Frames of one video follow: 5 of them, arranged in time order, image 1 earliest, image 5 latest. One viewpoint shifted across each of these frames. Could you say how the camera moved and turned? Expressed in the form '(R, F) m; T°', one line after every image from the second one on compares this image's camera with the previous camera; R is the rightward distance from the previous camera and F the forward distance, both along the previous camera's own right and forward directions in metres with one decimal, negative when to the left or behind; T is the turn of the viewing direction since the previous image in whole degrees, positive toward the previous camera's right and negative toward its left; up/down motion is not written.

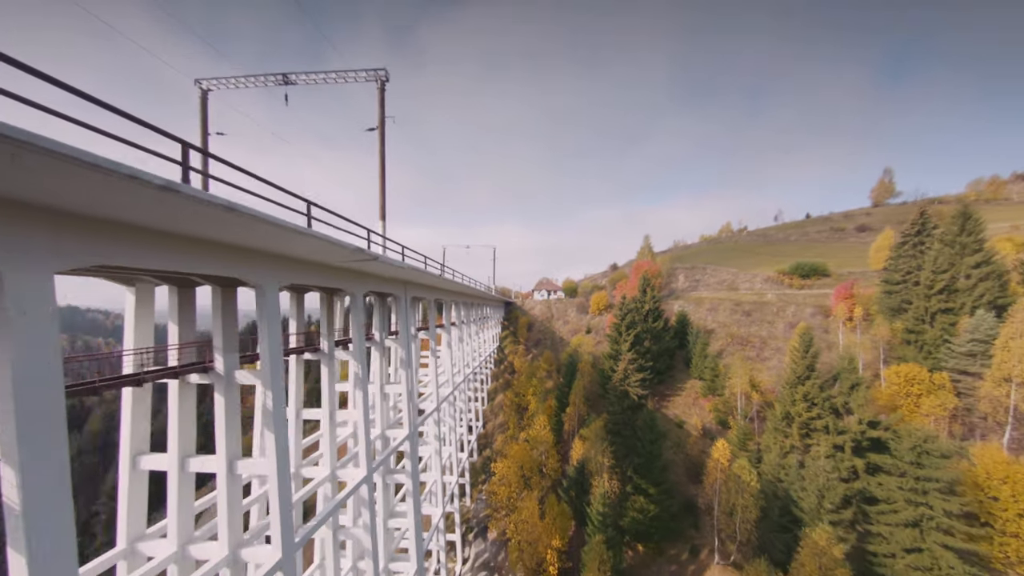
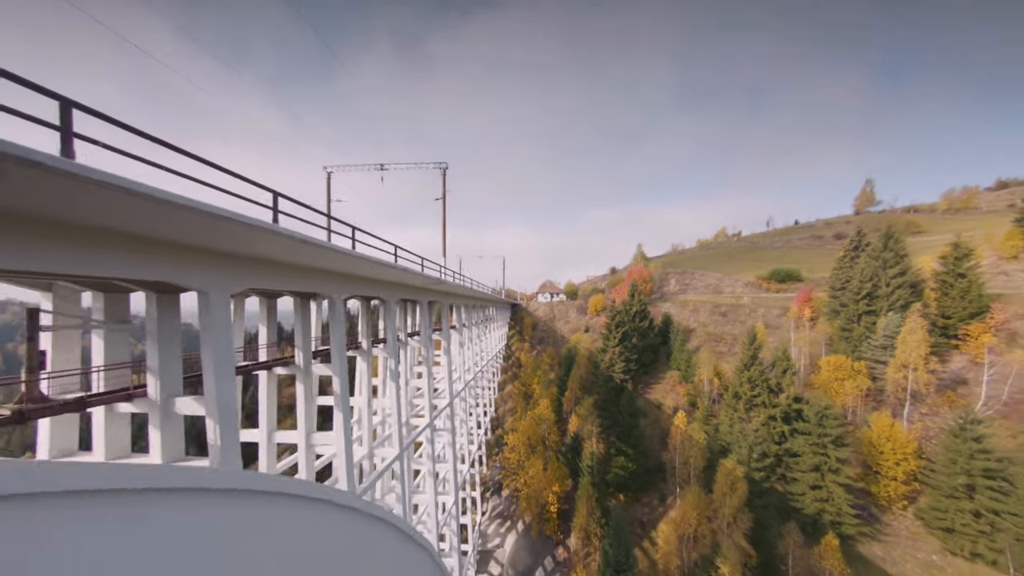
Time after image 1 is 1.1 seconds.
(-0.4, -5.3) m; -1°
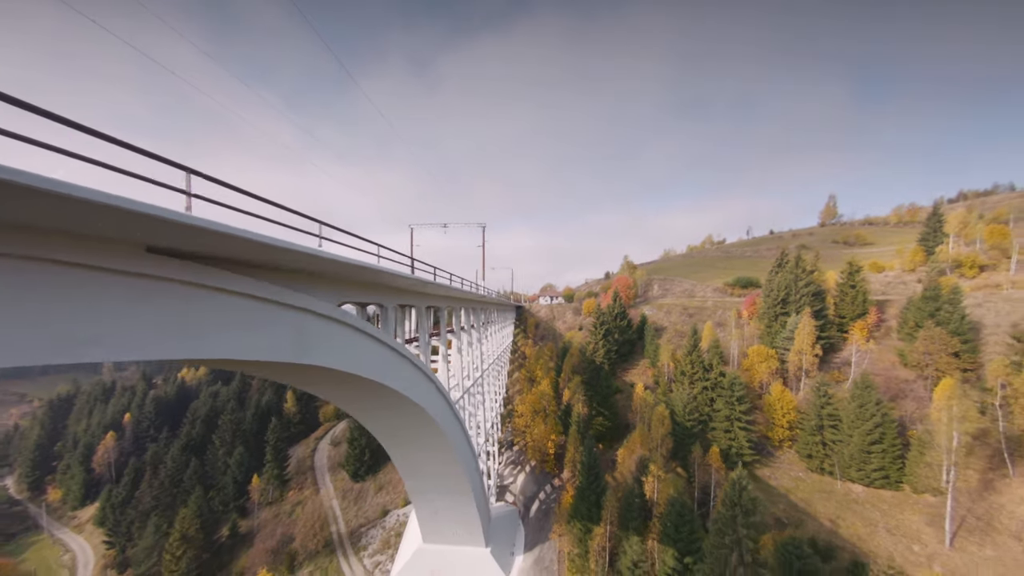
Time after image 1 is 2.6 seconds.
(-0.8, -9.3) m; 0°
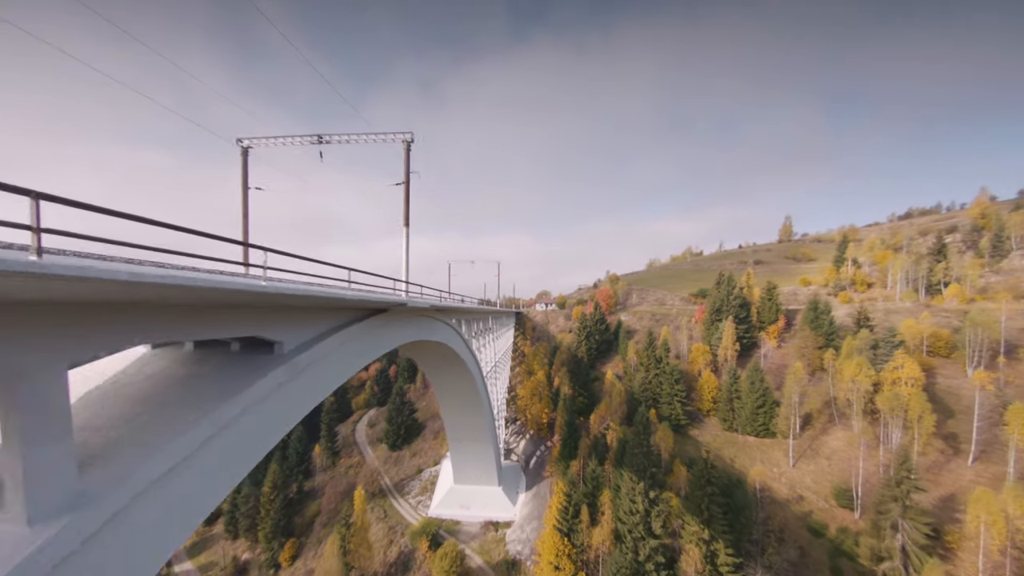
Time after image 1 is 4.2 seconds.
(-1.0, -11.4) m; +1°
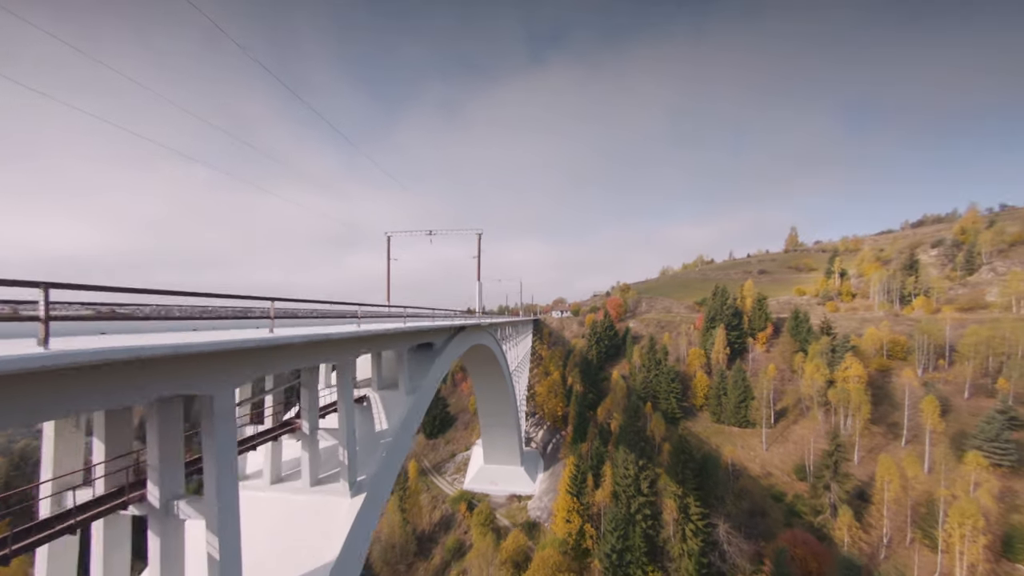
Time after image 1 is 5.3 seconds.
(-0.4, -7.9) m; -3°
